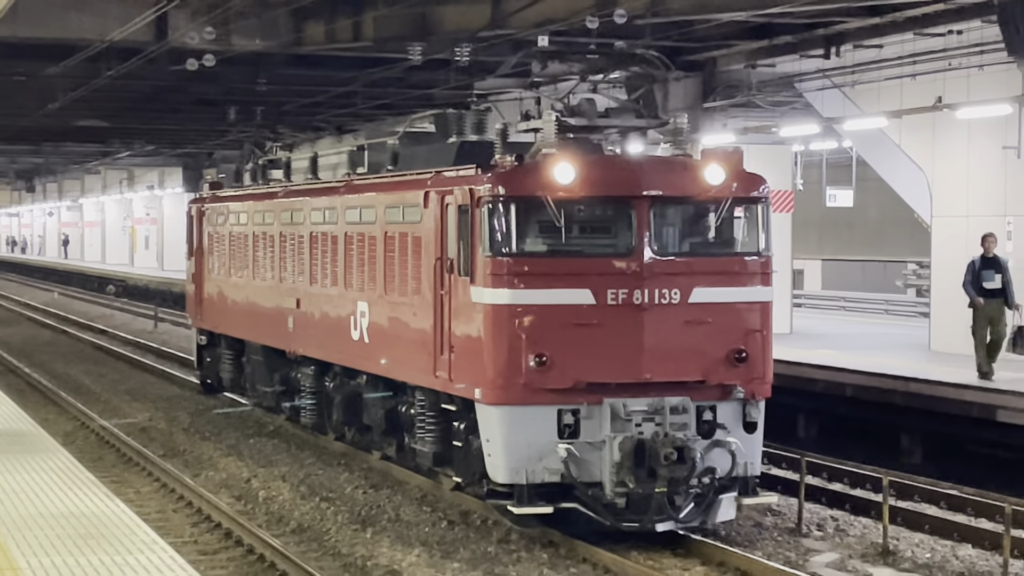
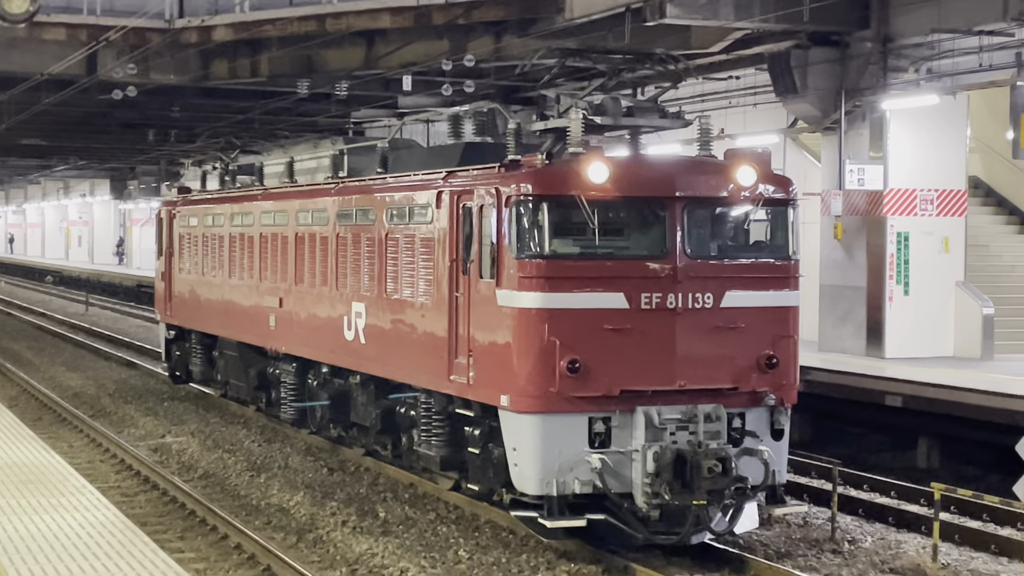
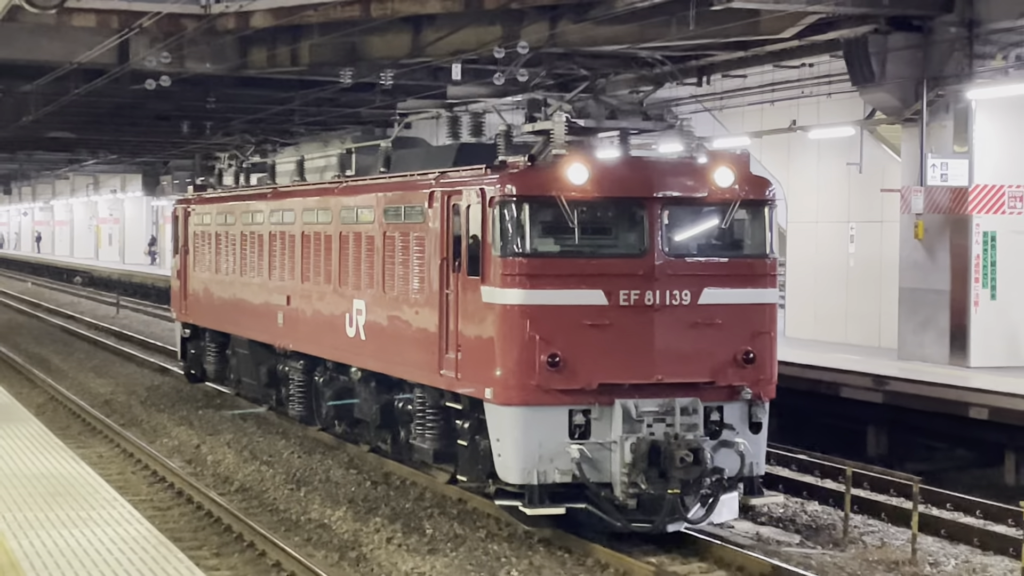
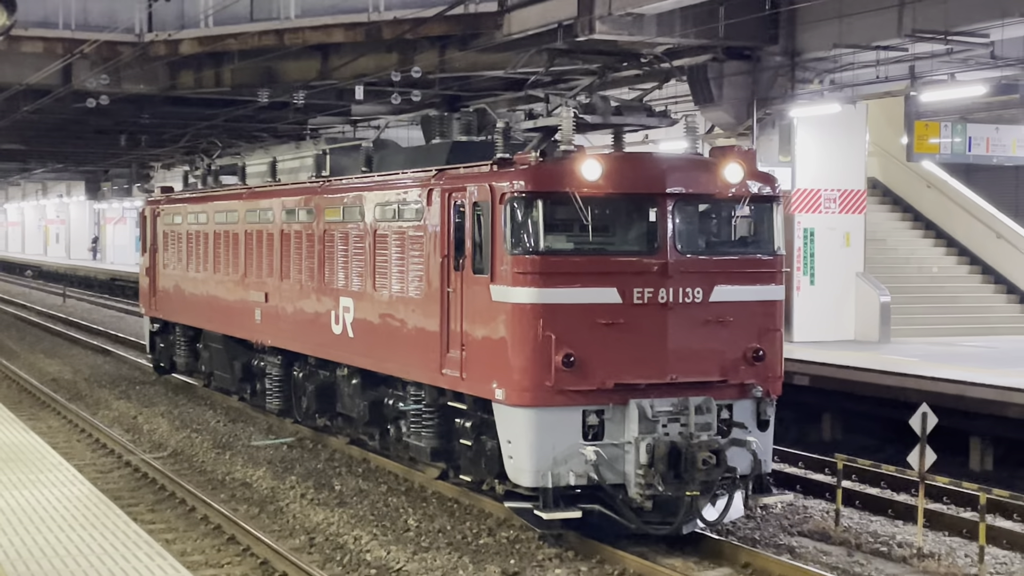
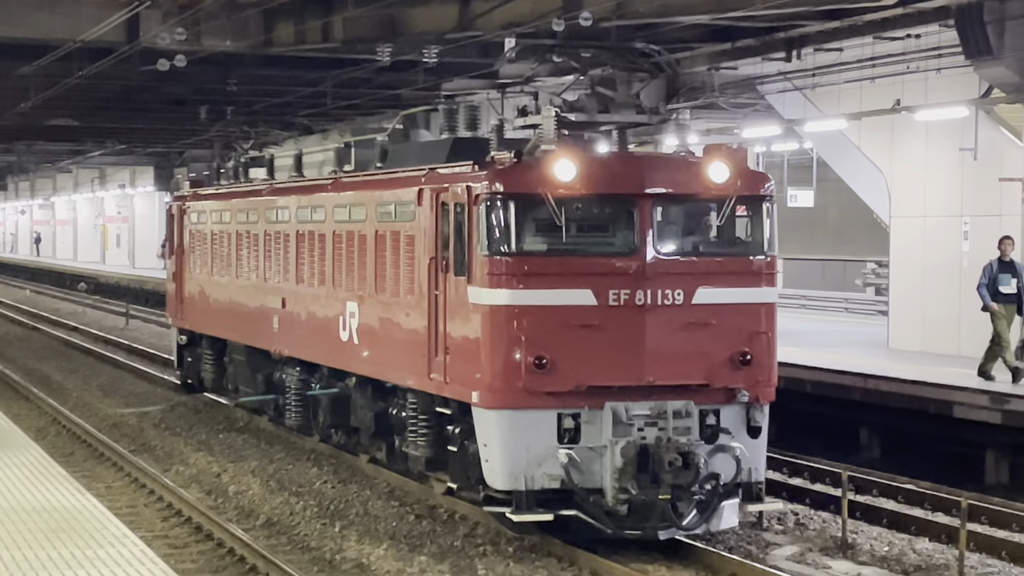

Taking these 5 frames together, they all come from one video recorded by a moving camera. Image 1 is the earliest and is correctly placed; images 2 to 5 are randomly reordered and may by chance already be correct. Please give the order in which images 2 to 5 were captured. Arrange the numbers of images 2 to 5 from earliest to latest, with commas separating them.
5, 3, 2, 4
